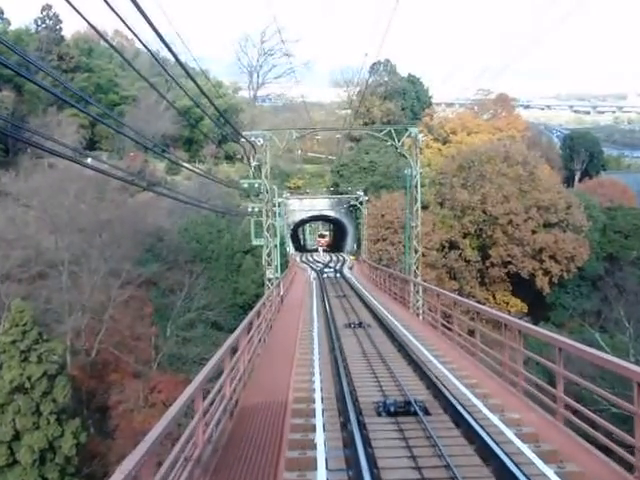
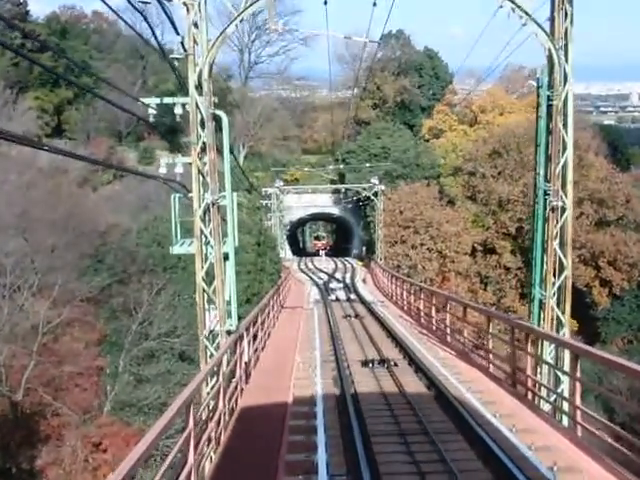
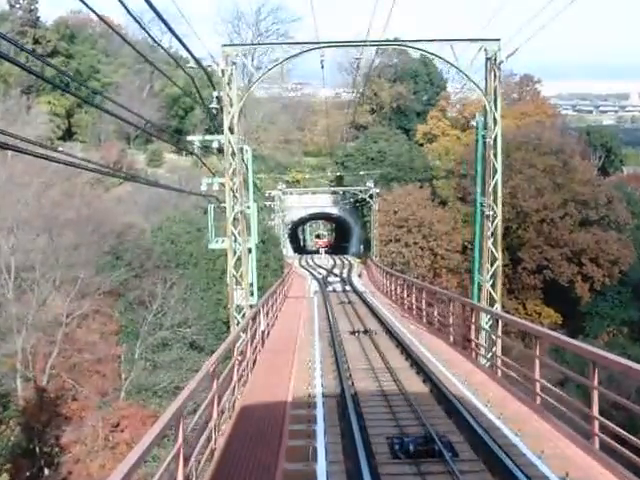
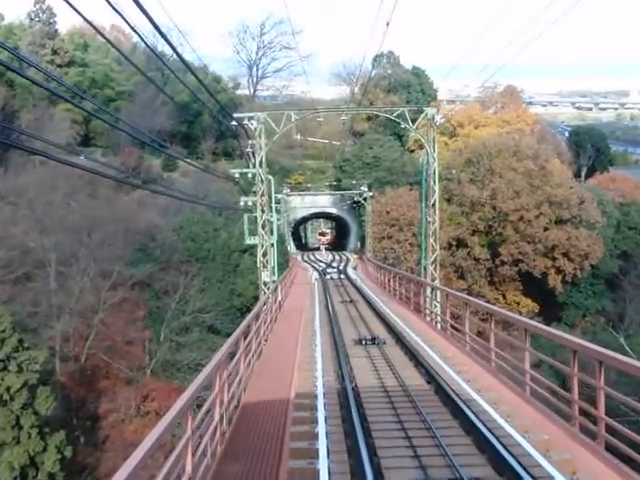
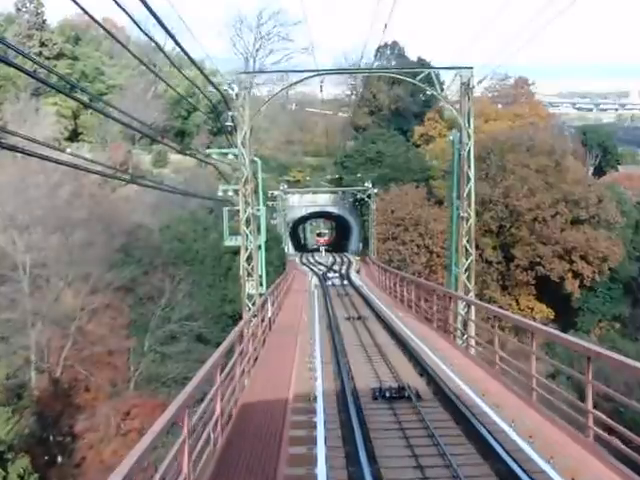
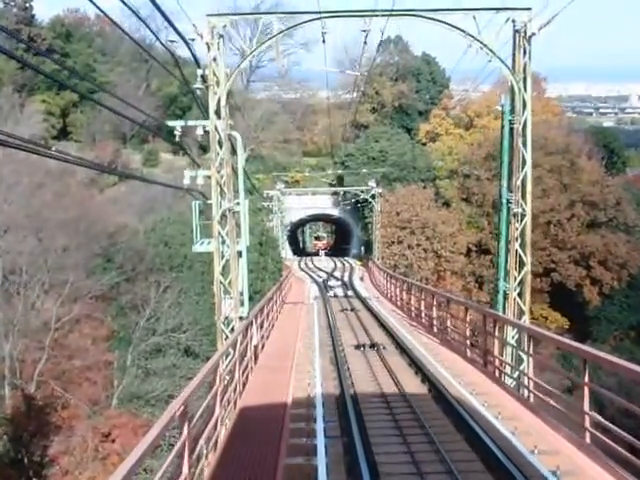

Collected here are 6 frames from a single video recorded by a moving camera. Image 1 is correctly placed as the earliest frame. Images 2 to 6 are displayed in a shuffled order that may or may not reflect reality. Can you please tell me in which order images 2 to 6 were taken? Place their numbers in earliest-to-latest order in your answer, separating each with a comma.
4, 5, 3, 6, 2
